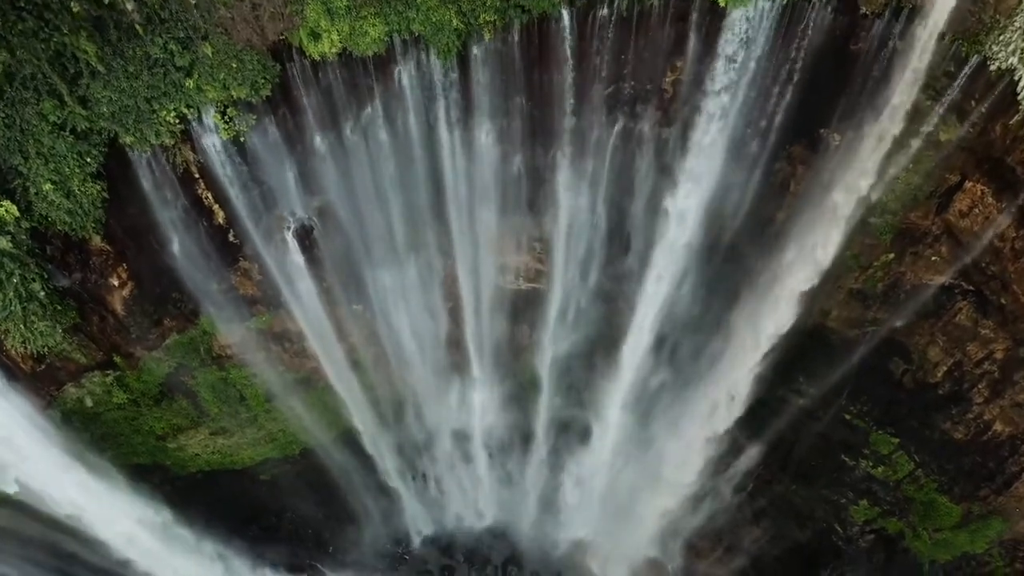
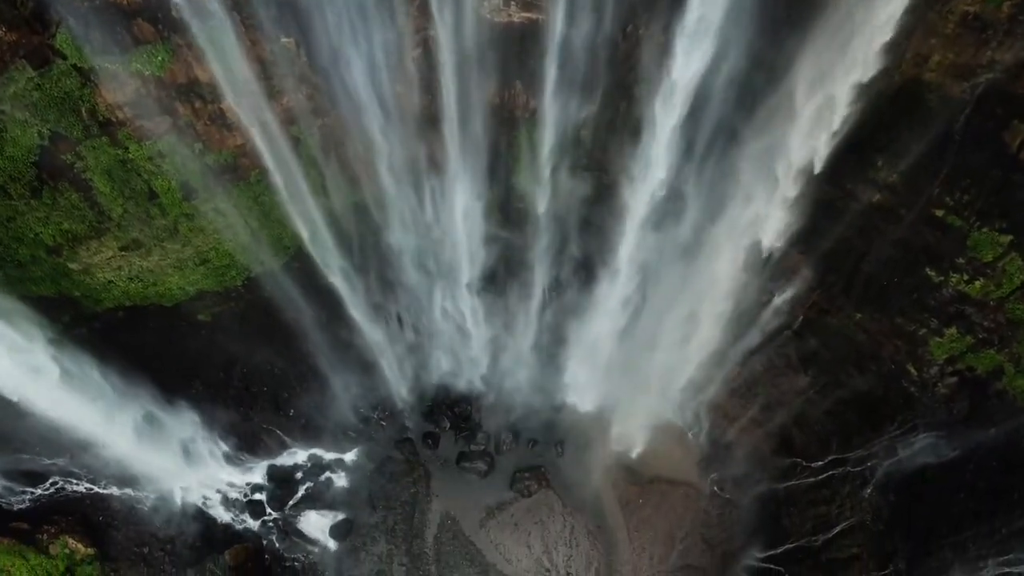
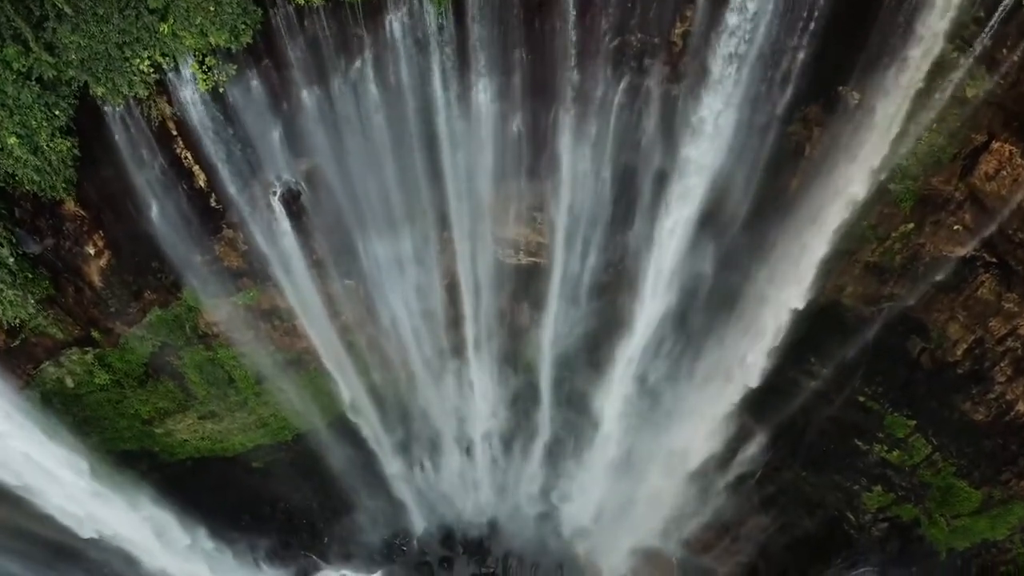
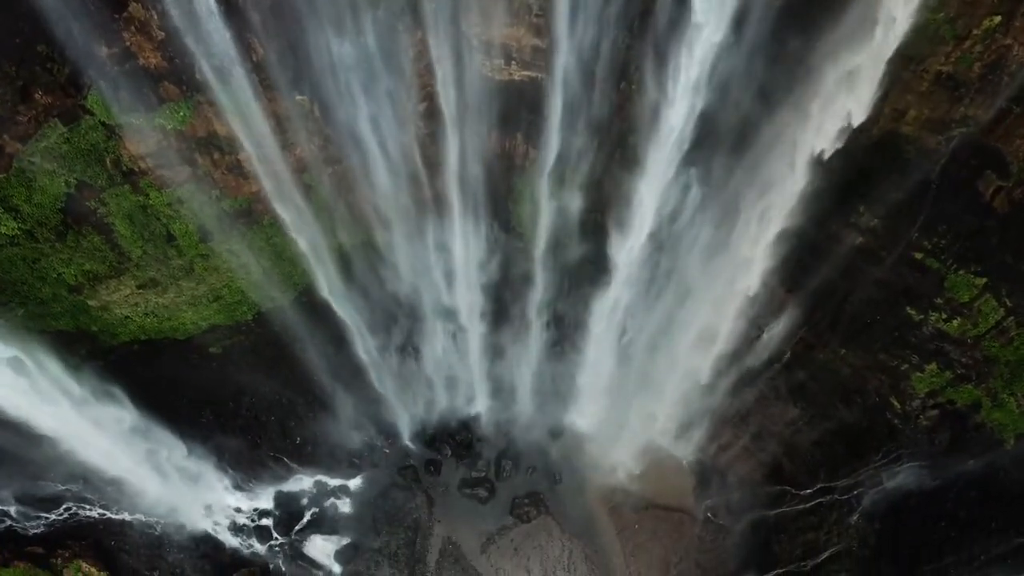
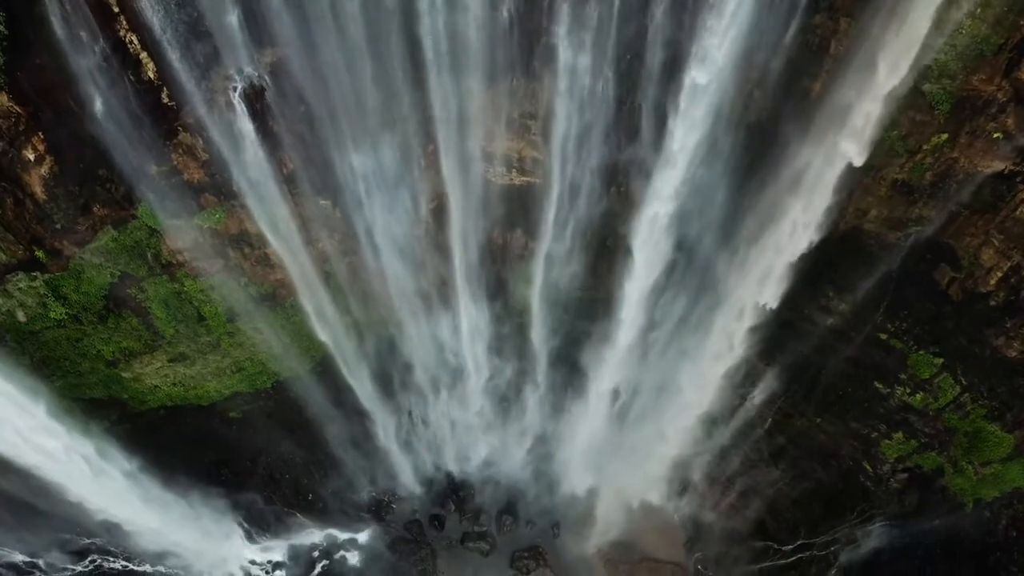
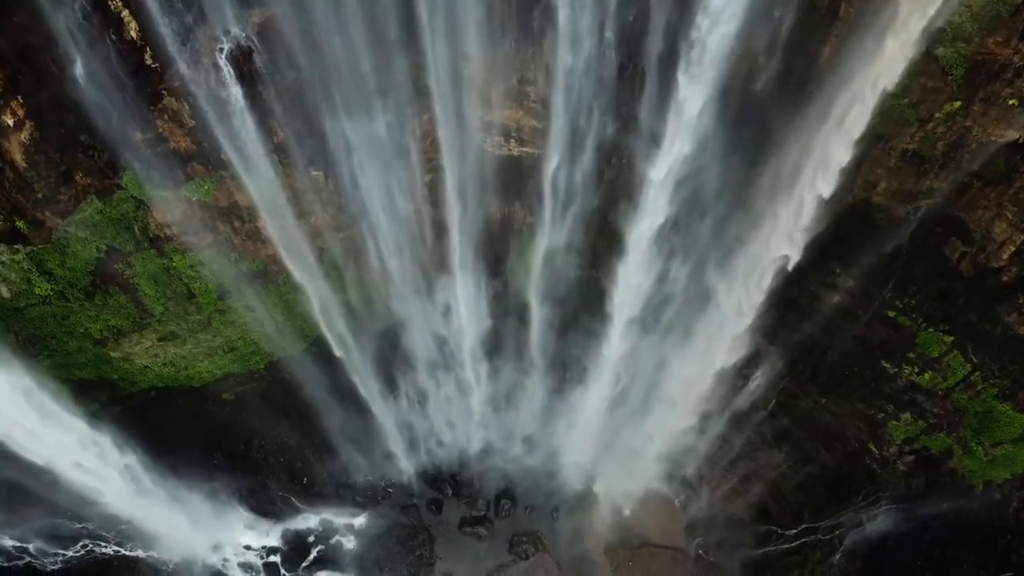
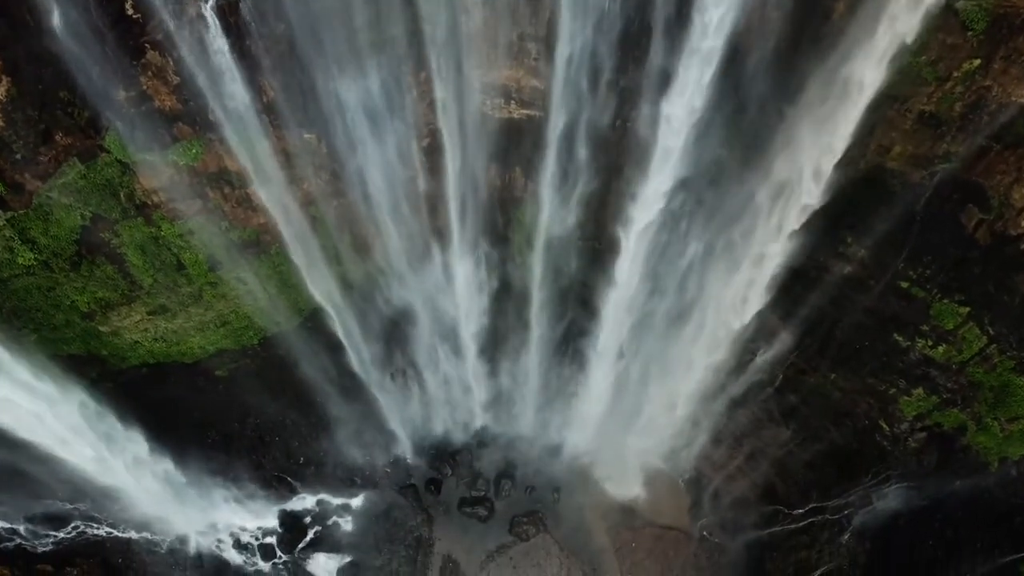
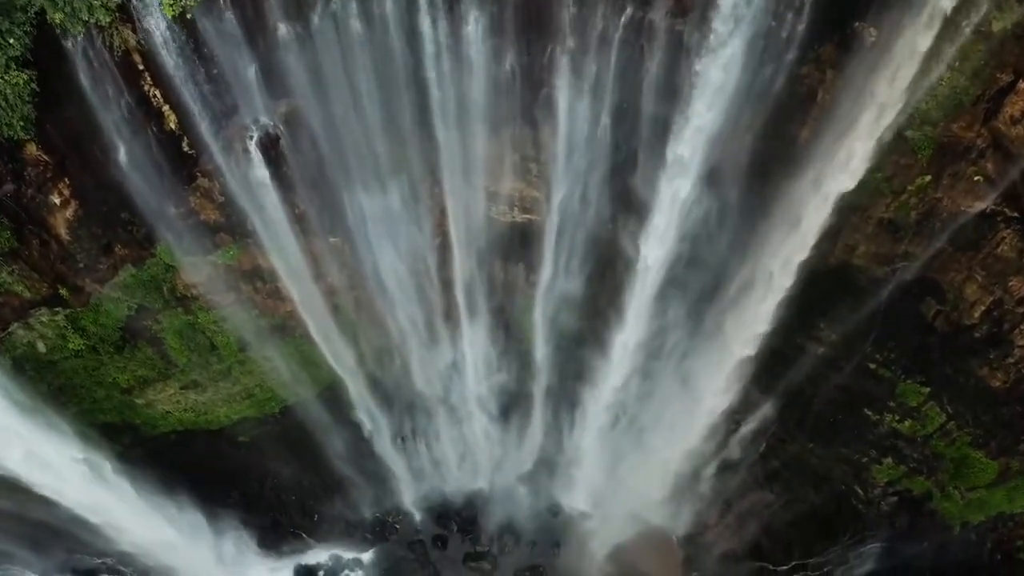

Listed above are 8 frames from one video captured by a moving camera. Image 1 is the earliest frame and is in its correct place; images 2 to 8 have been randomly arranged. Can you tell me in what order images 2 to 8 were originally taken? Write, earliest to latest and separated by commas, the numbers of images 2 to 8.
3, 8, 5, 6, 7, 4, 2
